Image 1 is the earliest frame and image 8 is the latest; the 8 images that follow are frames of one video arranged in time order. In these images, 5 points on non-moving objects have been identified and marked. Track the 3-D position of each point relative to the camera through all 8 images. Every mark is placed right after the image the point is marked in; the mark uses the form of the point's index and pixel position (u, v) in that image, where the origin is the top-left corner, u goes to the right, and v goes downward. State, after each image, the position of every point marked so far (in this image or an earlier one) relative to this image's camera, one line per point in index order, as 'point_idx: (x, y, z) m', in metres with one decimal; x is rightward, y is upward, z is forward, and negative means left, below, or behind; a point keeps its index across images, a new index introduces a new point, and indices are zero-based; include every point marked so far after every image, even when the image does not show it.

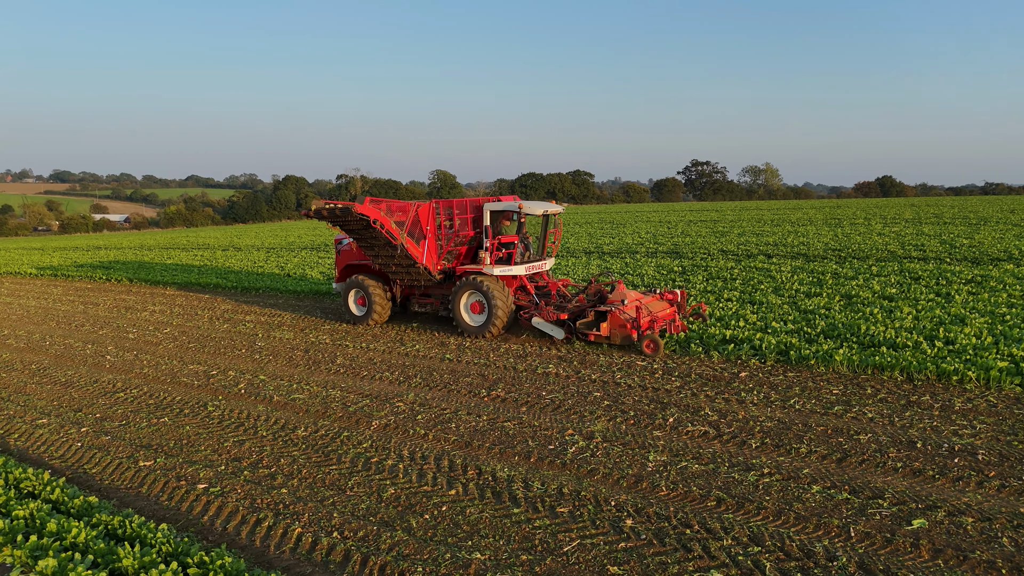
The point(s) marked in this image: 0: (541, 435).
0: (+0.2, -1.2, +5.9) m
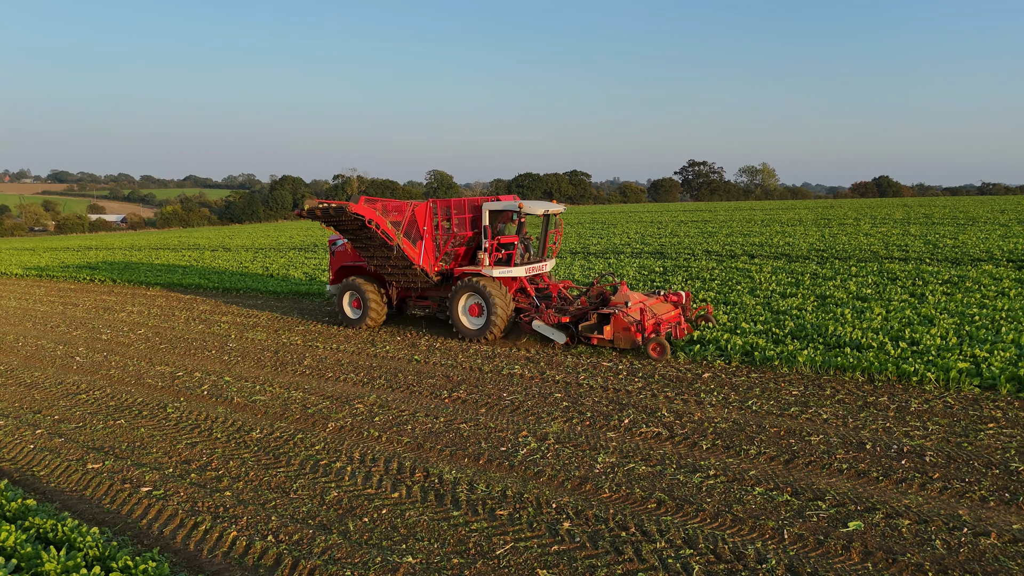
0: (-0.1, -1.3, +5.9) m
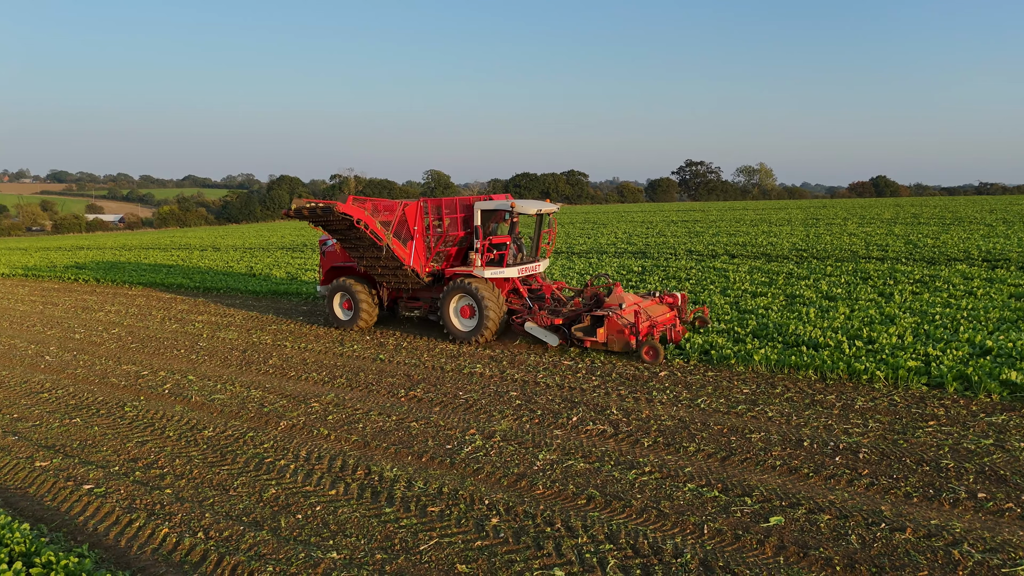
0: (-0.6, -1.2, +5.9) m
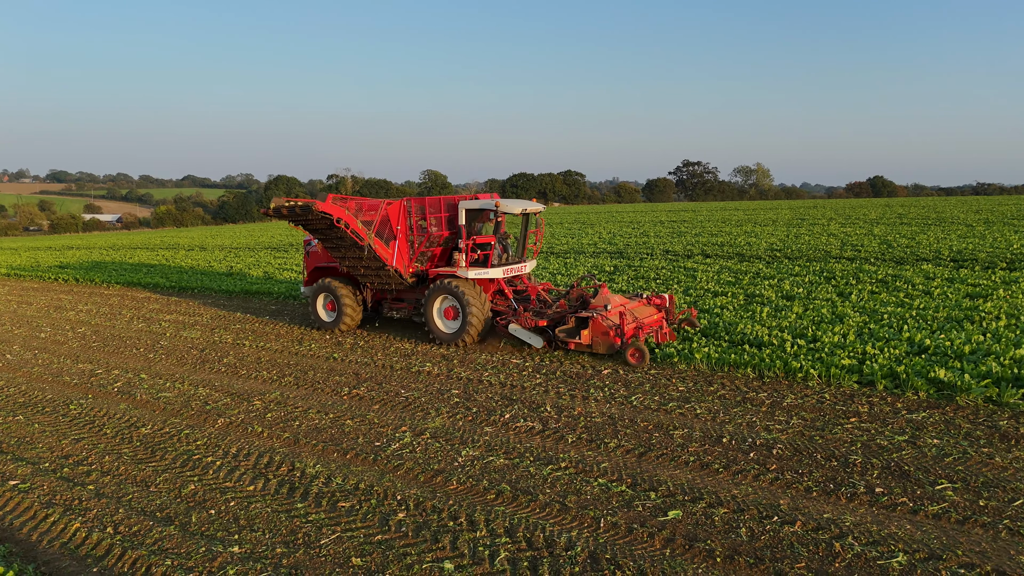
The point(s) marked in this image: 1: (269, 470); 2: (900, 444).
0: (-1.2, -1.2, +6.0) m
1: (-1.8, -1.4, +5.2) m
2: (+2.8, -1.1, +5.1) m
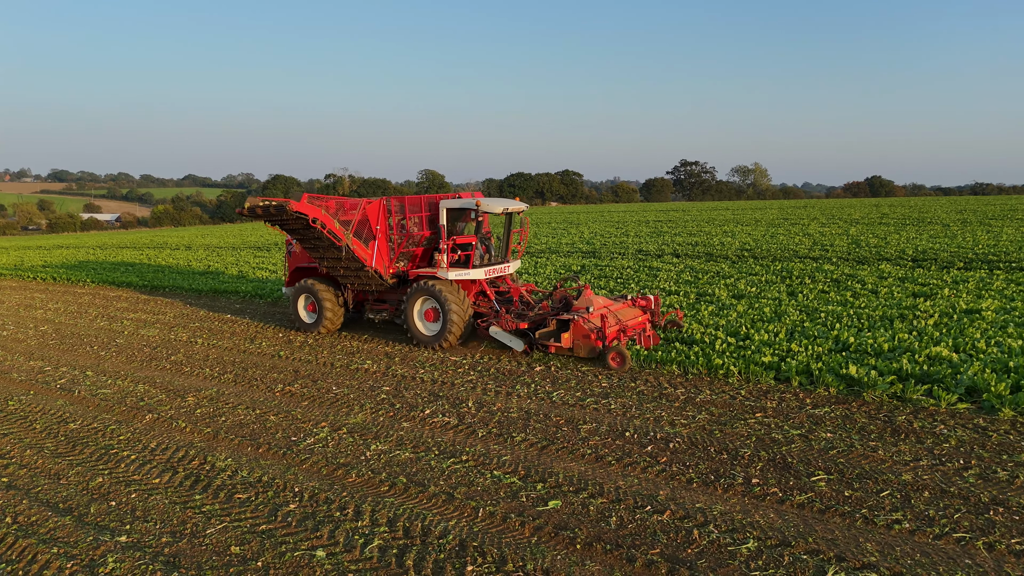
0: (-1.9, -1.2, +6.1) m
1: (-2.5, -1.3, +5.3) m
2: (+2.1, -1.1, +5.3) m
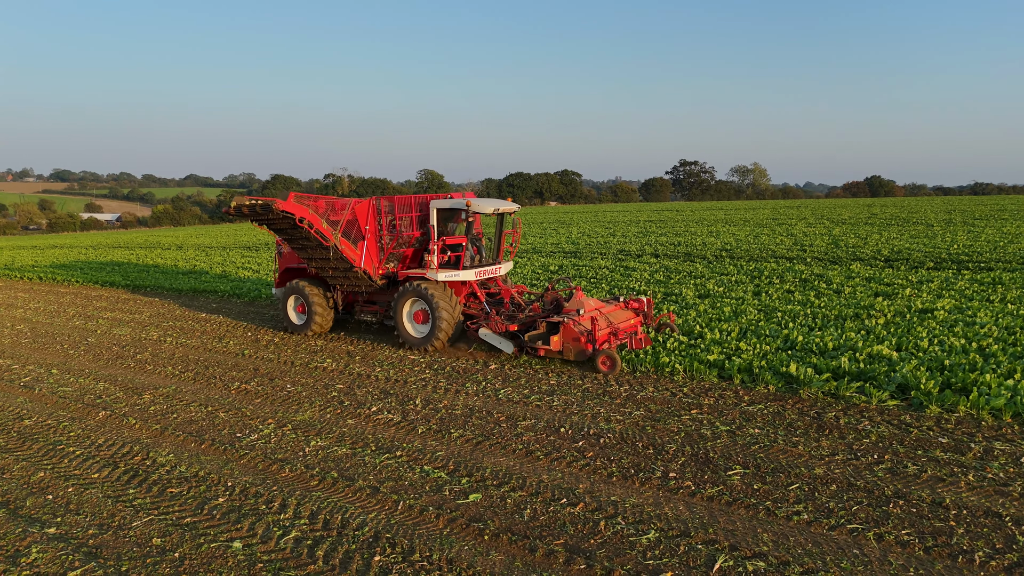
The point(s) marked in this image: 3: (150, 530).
0: (-2.4, -1.2, +6.3) m
1: (-3.0, -1.3, +5.5) m
2: (+1.6, -1.1, +5.4) m
3: (-2.2, -1.4, +4.2) m
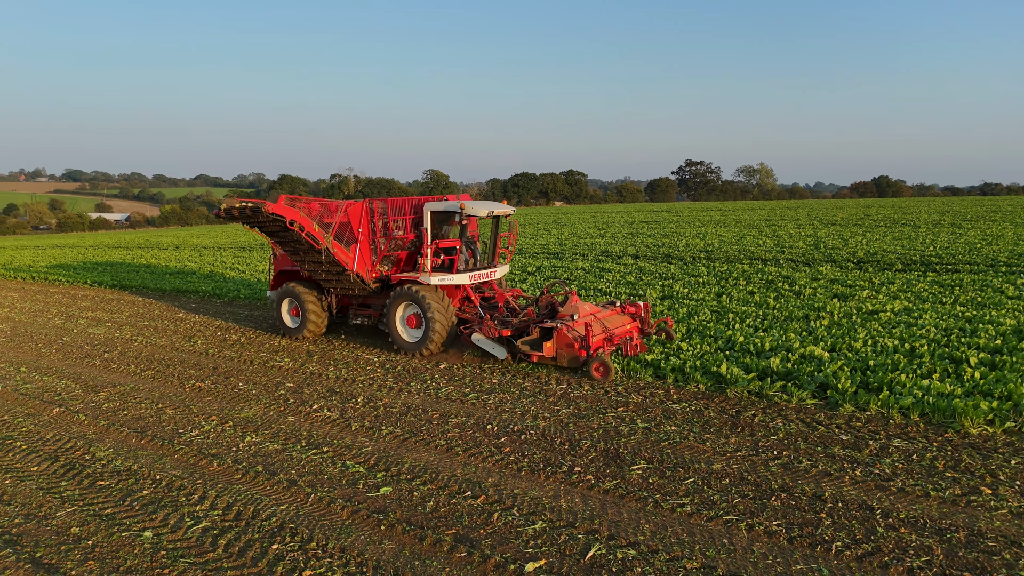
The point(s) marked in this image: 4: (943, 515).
0: (-3.0, -1.2, +6.5) m
1: (-3.6, -1.3, +5.7) m
2: (+1.0, -1.1, +5.6) m
3: (-2.8, -1.5, +4.4) m
4: (+2.4, -1.3, +4.0) m
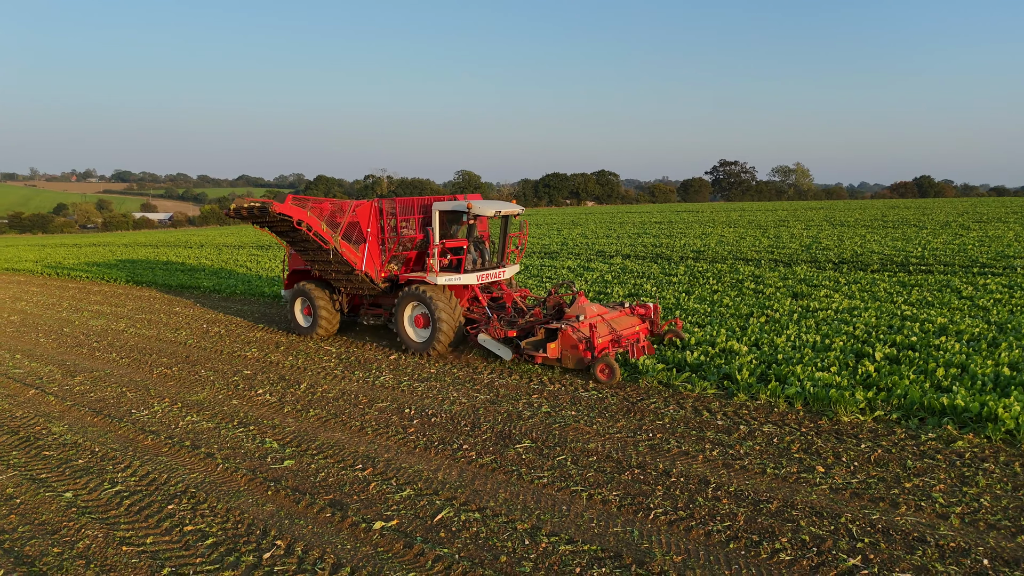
0: (-3.7, -1.2, +7.1) m
1: (-4.4, -1.3, +6.3) m
2: (+0.2, -1.1, +6.0) m
3: (-3.6, -1.4, +5.0) m
4: (+1.6, -1.2, +4.3) m
